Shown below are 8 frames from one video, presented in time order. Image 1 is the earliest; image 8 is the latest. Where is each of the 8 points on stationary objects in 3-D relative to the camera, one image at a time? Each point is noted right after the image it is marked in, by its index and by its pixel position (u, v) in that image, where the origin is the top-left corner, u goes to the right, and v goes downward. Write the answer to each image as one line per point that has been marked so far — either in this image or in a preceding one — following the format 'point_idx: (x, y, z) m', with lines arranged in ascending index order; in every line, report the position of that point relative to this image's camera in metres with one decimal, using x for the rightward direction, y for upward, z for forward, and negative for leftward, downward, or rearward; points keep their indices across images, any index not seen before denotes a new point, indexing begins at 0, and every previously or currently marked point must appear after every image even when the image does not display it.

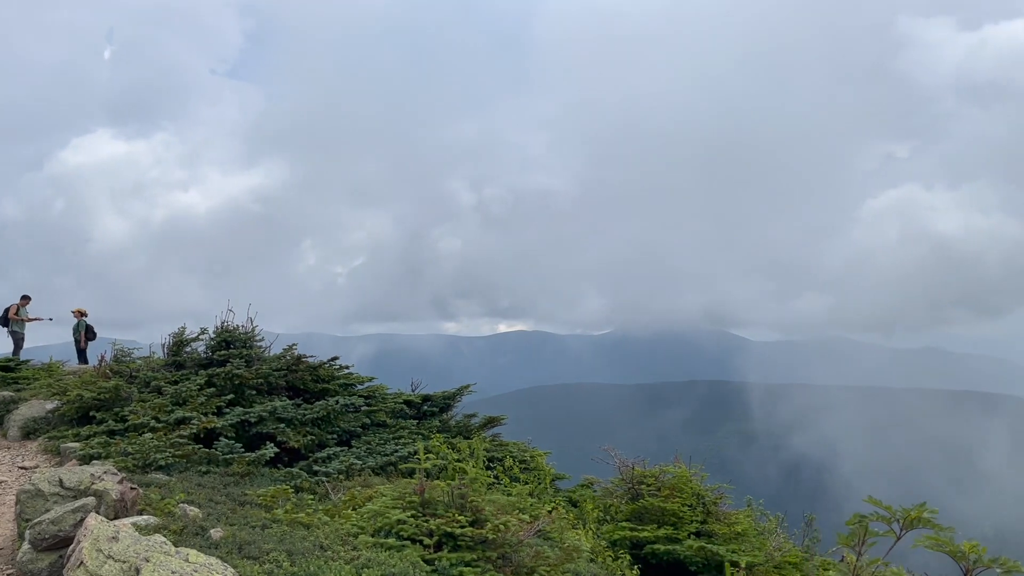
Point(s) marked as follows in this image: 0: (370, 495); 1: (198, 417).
0: (-1.7, -2.5, +10.1) m
1: (-4.3, -1.8, +11.6) m
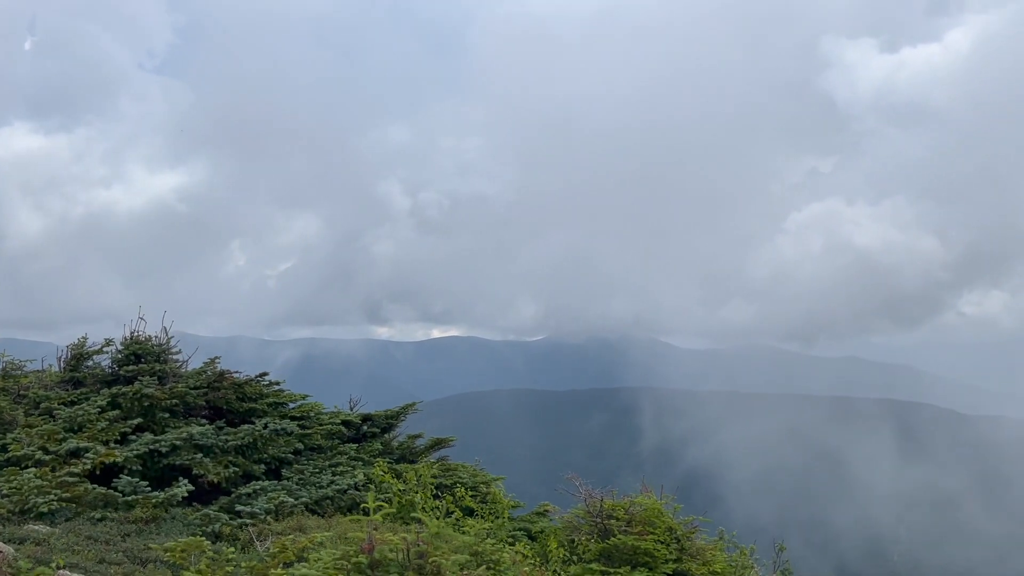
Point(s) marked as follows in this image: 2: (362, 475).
0: (-2.1, -2.6, +8.5) m
1: (-4.8, -1.9, +9.7) m
2: (-2.3, -2.8, +12.7) m
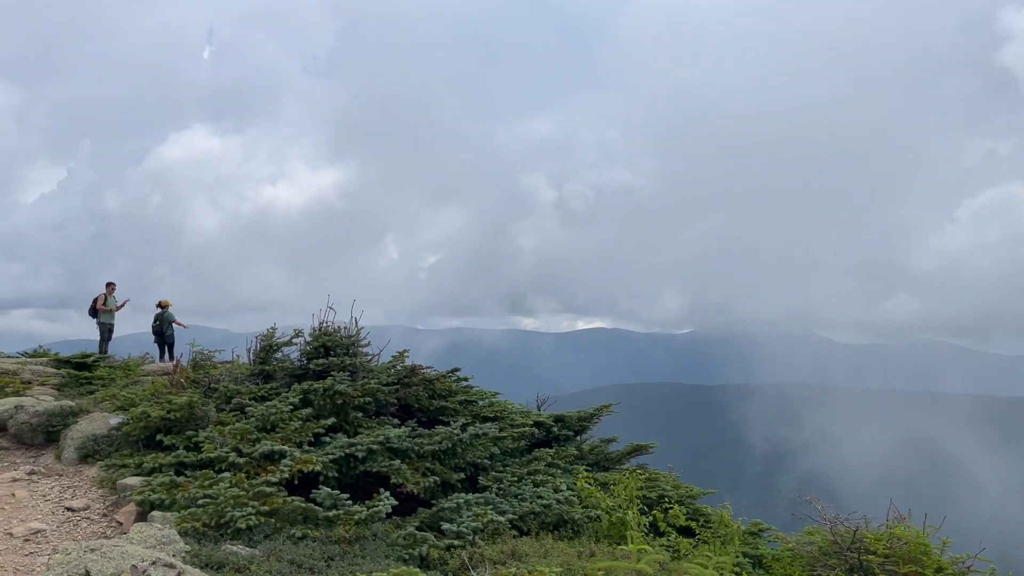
0: (+0.2, -2.5, +7.1) m
1: (-2.3, -1.7, +8.8) m
2: (+0.7, -2.6, +11.2) m
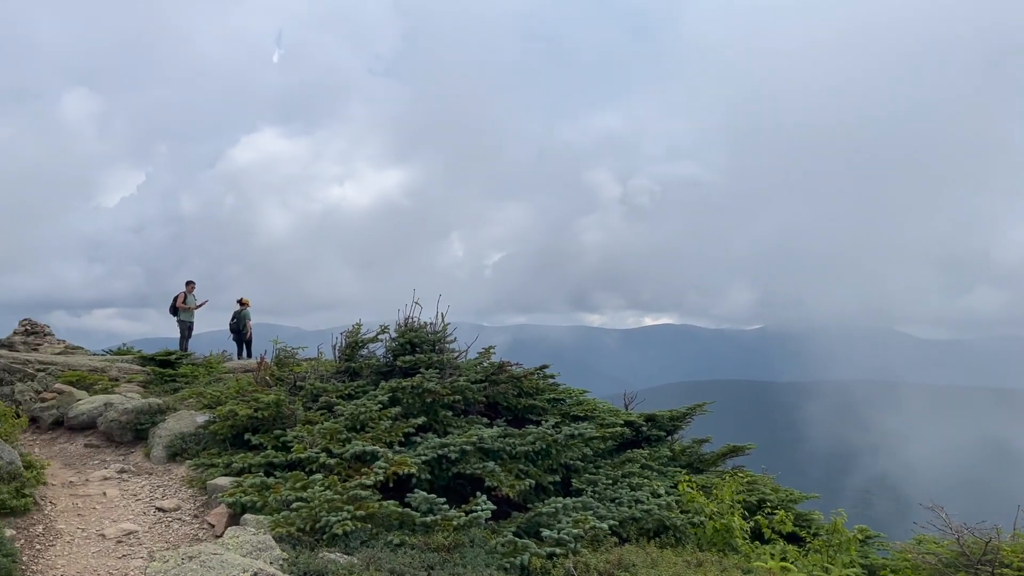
0: (+1.0, -2.4, +6.5) m
1: (-1.3, -1.7, +8.4) m
2: (+1.9, -2.5, +10.6) m
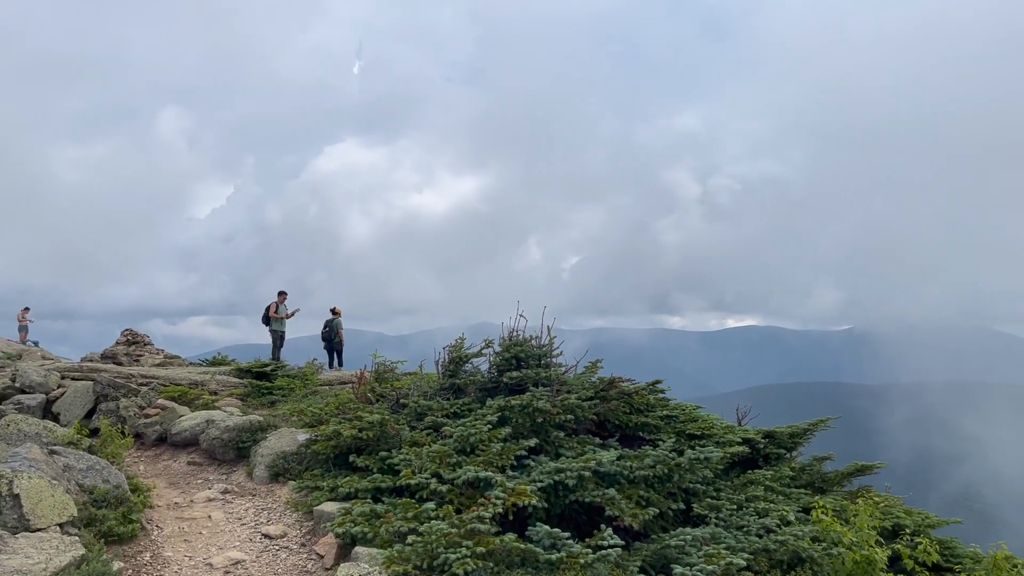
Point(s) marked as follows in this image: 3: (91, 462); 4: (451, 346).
0: (+2.0, -2.5, +5.8) m
1: (-0.1, -1.8, +7.8) m
2: (+3.3, -2.6, +9.8) m
3: (-4.3, -1.8, +8.5) m
4: (-0.8, -0.7, +10.6) m
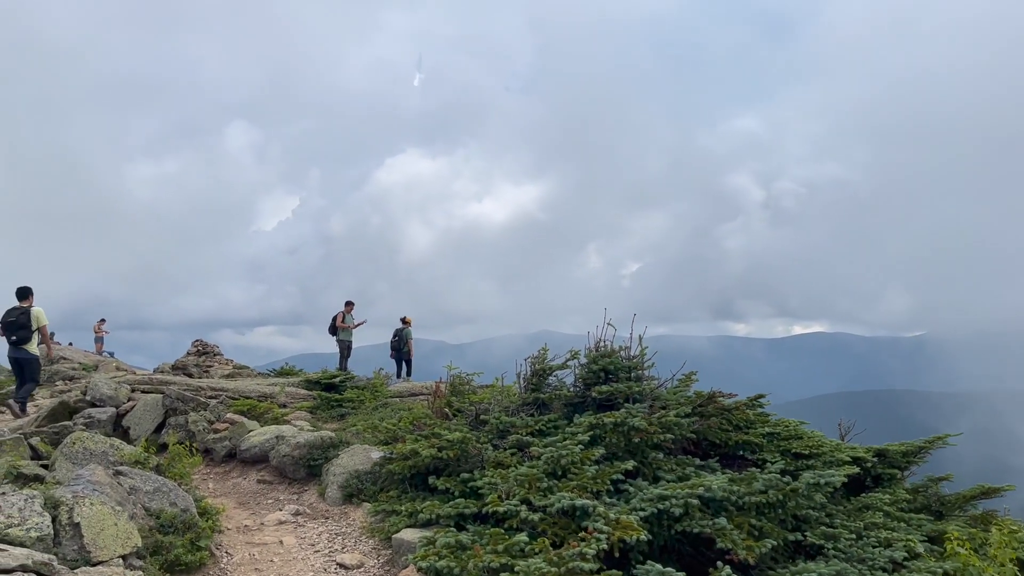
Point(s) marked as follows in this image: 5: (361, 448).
0: (+2.7, -2.5, +4.8) m
1: (+0.7, -1.9, +7.0) m
2: (+4.2, -2.7, +8.7) m
3: (-3.4, -1.9, +8.0) m
4: (+0.3, -0.8, +9.8) m
5: (-1.9, -2.0, +10.5) m
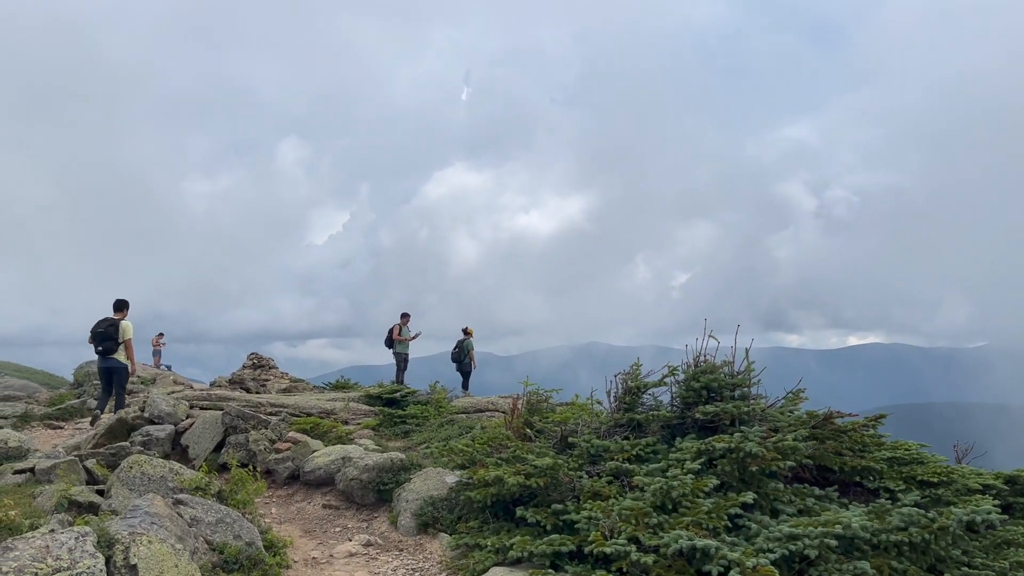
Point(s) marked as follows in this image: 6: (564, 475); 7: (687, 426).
0: (+3.4, -2.5, +3.7) m
1: (+1.5, -1.9, +6.1) m
2: (+5.1, -2.7, +7.5) m
3: (-2.5, -2.0, +7.3) m
4: (+1.2, -0.9, +8.9) m
5: (-0.9, -2.1, +9.7) m
6: (+0.5, -1.7, +7.8) m
7: (+1.8, -1.4, +8.4) m
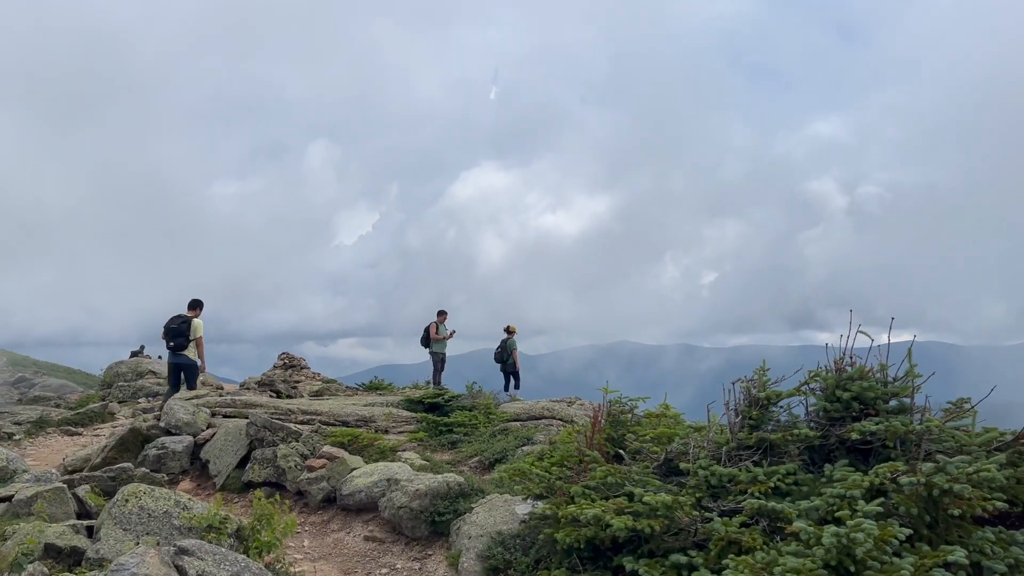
0: (+3.9, -2.4, +1.8) m
1: (+2.2, -1.8, +4.2) m
2: (+5.8, -2.6, +5.5) m
3: (-1.8, -1.8, +5.5) m
4: (+2.0, -0.8, +7.0) m
5: (-0.1, -2.0, +7.9) m
6: (+1.2, -1.6, +6.0) m
7: (+2.5, -1.2, +6.5) m
